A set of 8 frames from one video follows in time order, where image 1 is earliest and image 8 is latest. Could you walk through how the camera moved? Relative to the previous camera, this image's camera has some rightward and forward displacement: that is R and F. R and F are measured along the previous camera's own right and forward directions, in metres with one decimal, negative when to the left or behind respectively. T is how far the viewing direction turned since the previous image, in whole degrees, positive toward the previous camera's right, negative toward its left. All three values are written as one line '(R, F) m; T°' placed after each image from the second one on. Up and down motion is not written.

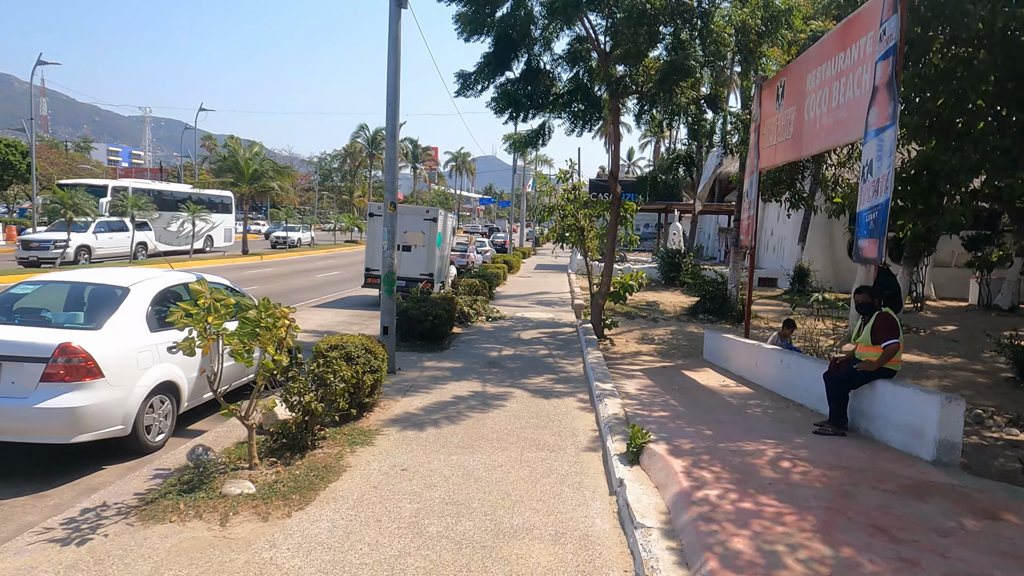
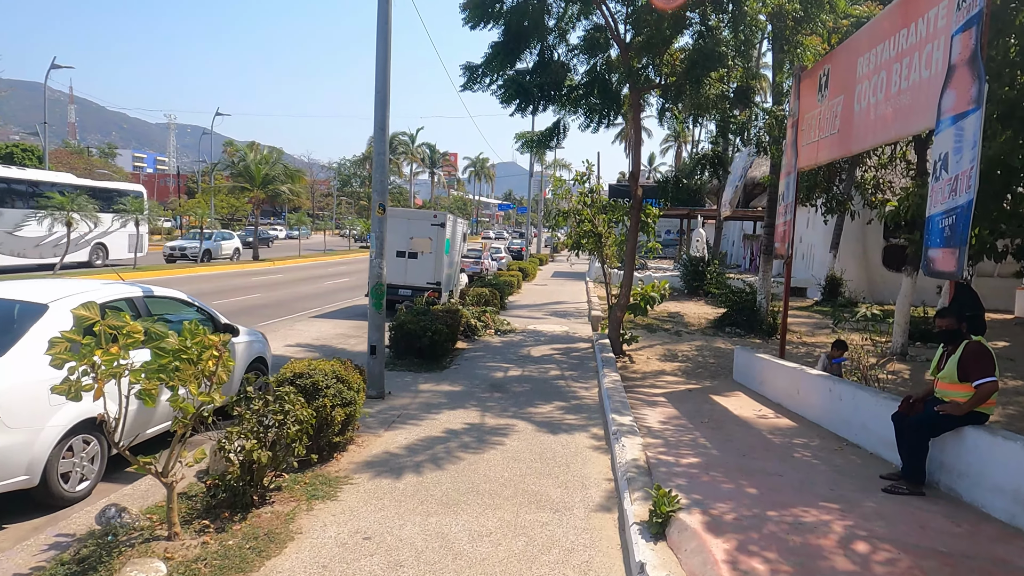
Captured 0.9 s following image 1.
(+0.2, +1.0) m; -2°
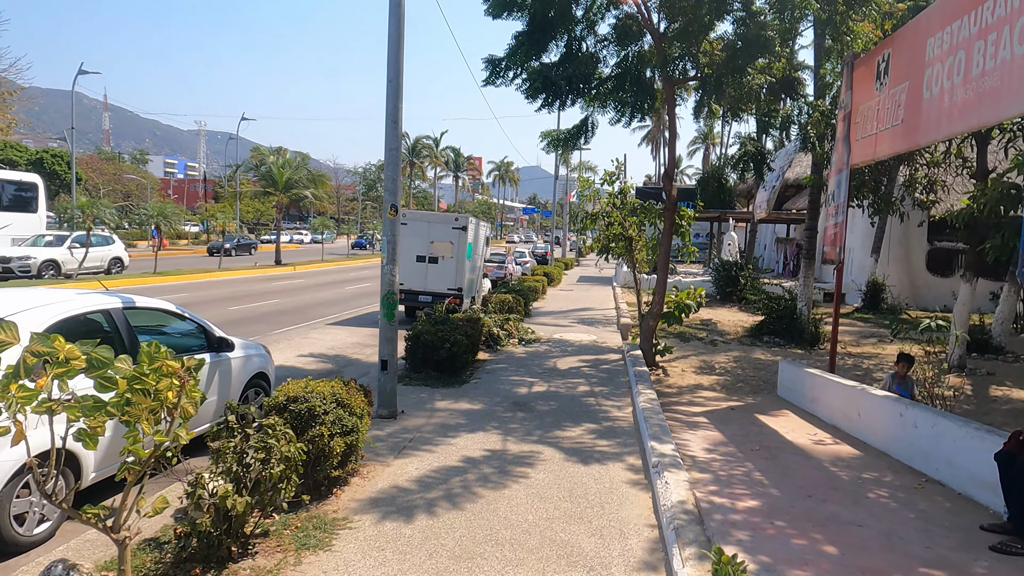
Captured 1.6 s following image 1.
(0.0, +0.7) m; -2°
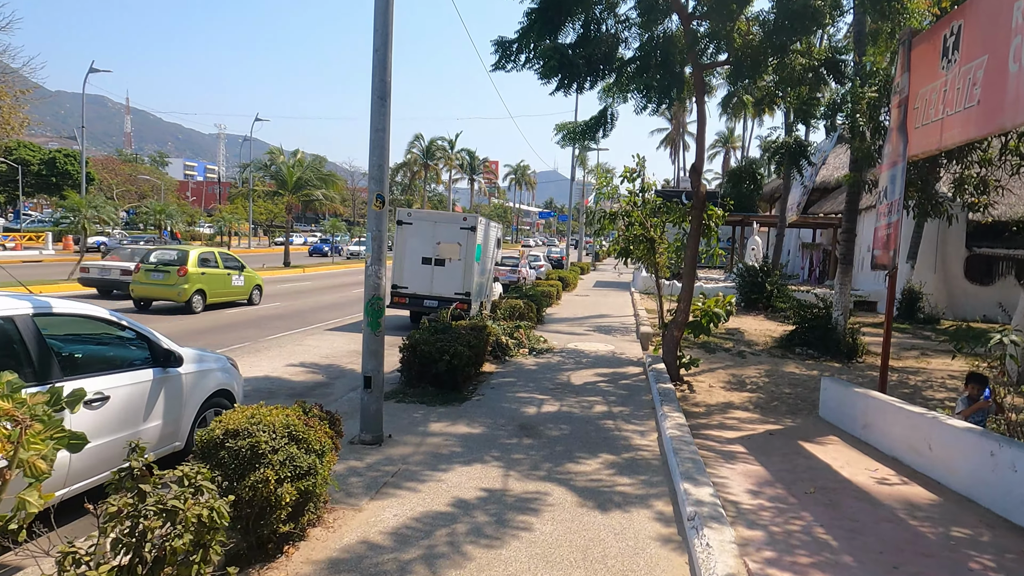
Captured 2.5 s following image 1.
(+0.1, +1.0) m; -1°
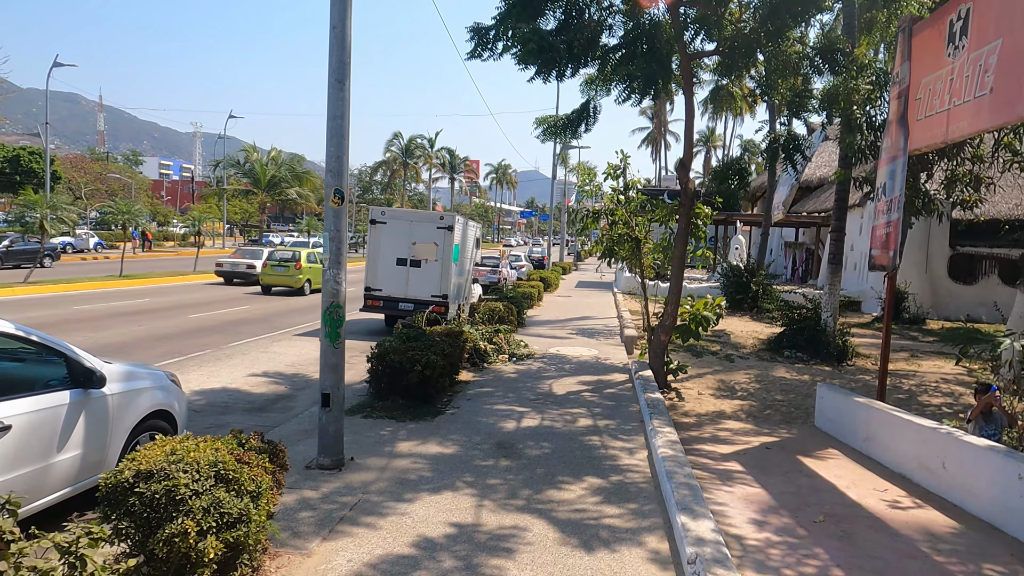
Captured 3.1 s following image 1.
(+0.1, +0.6) m; +2°
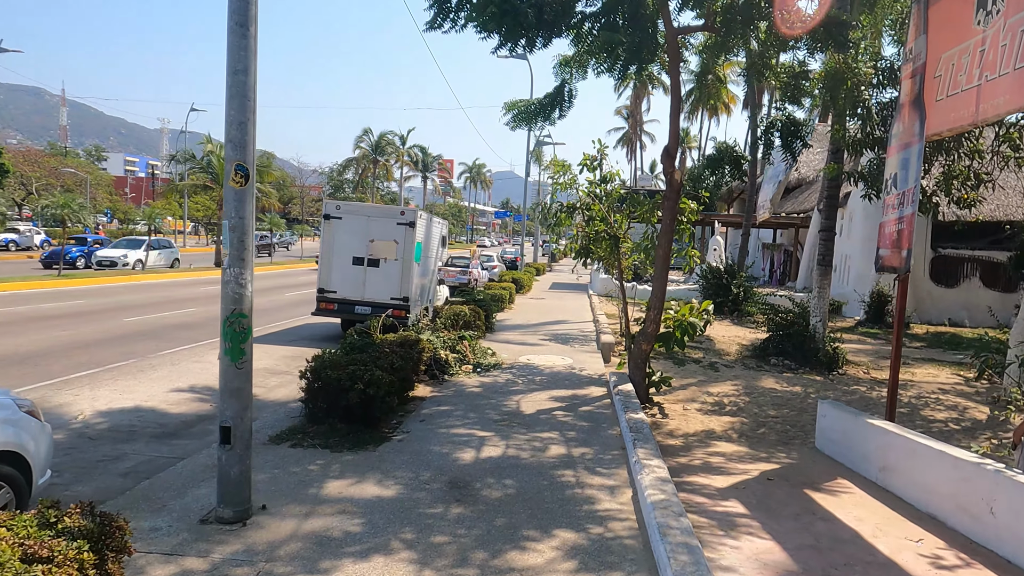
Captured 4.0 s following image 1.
(+0.1, +1.1) m; +2°
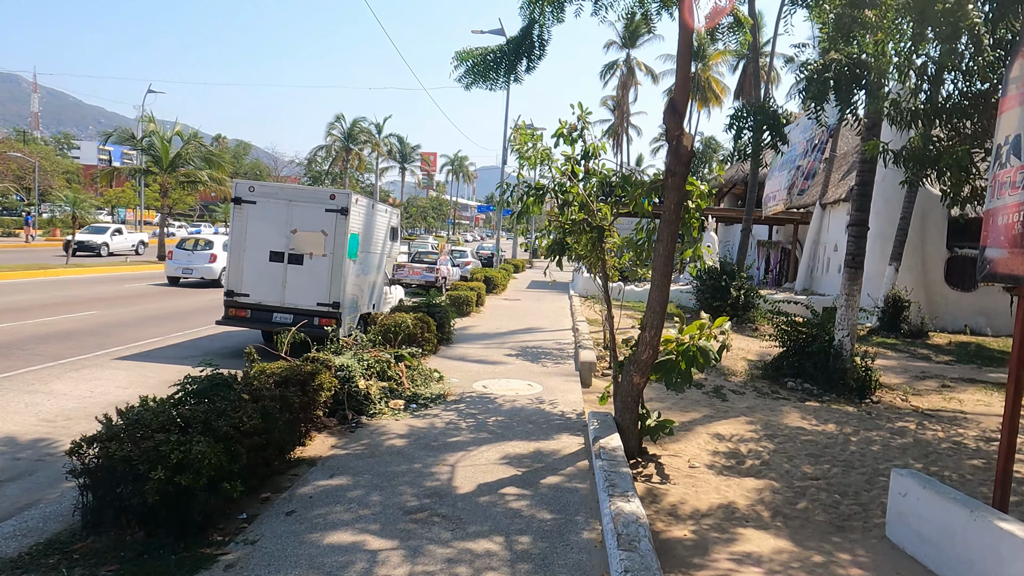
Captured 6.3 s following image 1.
(+0.4, +2.4) m; +1°
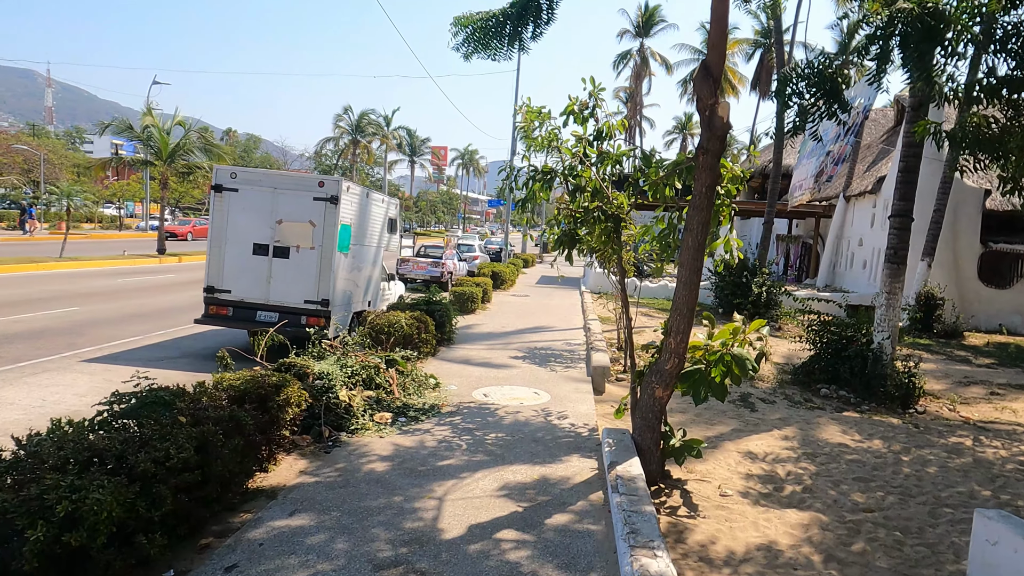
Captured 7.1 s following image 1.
(+0.1, +0.9) m; -1°
